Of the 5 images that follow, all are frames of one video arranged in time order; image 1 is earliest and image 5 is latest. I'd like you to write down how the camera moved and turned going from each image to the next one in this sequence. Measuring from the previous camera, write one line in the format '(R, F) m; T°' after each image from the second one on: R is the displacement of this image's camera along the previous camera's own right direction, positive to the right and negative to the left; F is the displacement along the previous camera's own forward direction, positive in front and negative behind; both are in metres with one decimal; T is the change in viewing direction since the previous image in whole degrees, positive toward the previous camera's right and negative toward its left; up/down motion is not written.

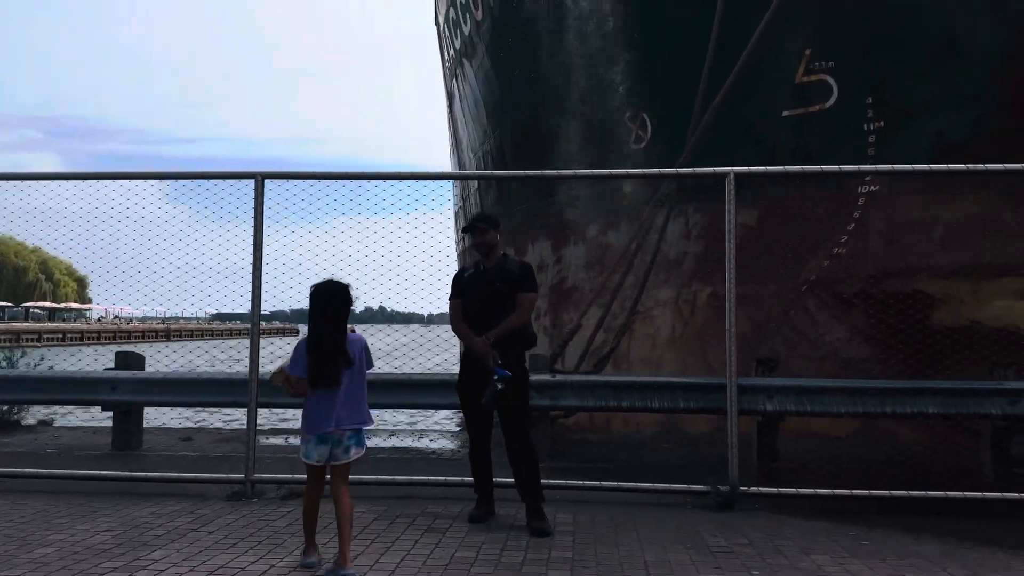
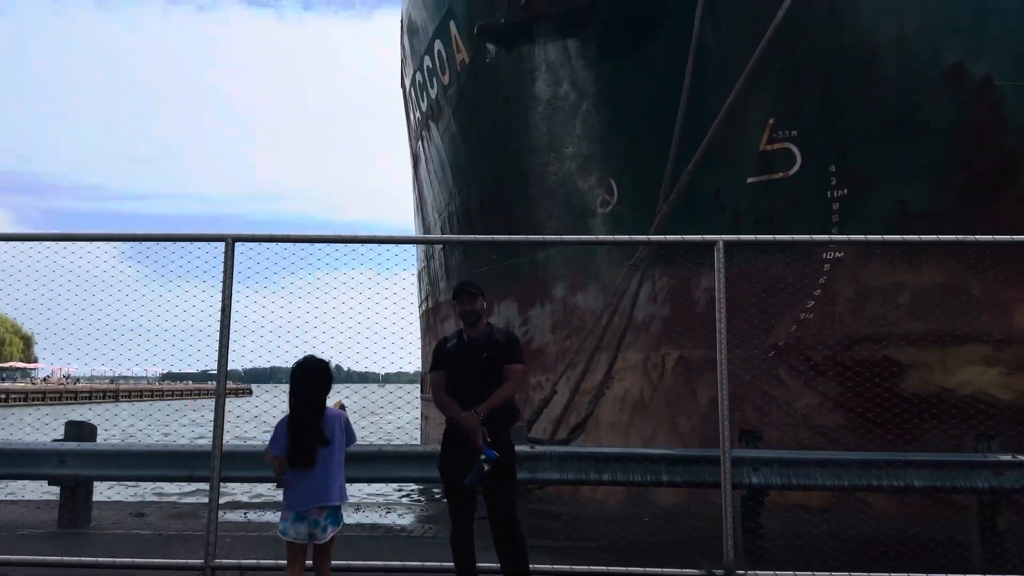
(-0.1, +0.1) m; +3°
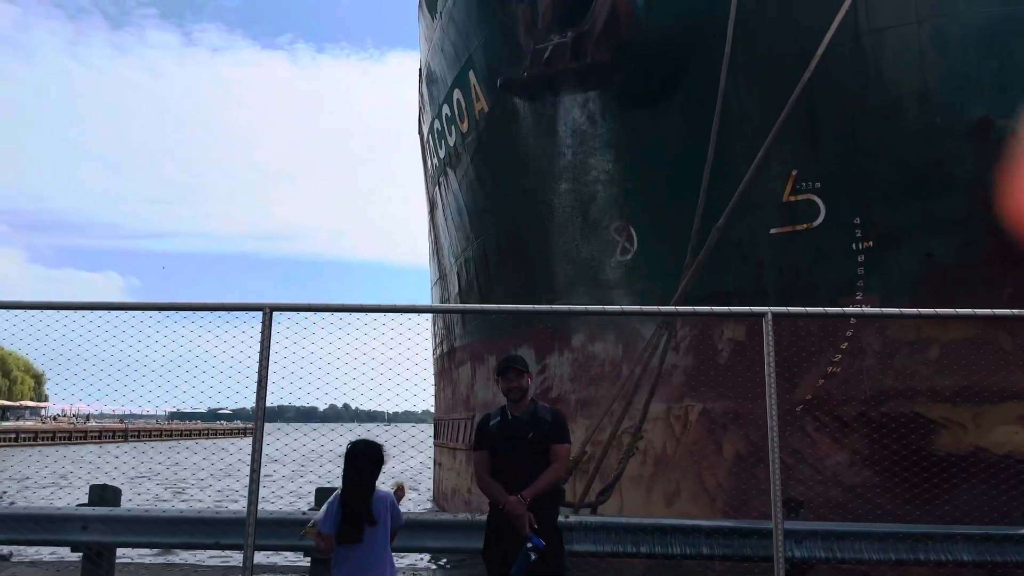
(-0.1, 0.0) m; -1°
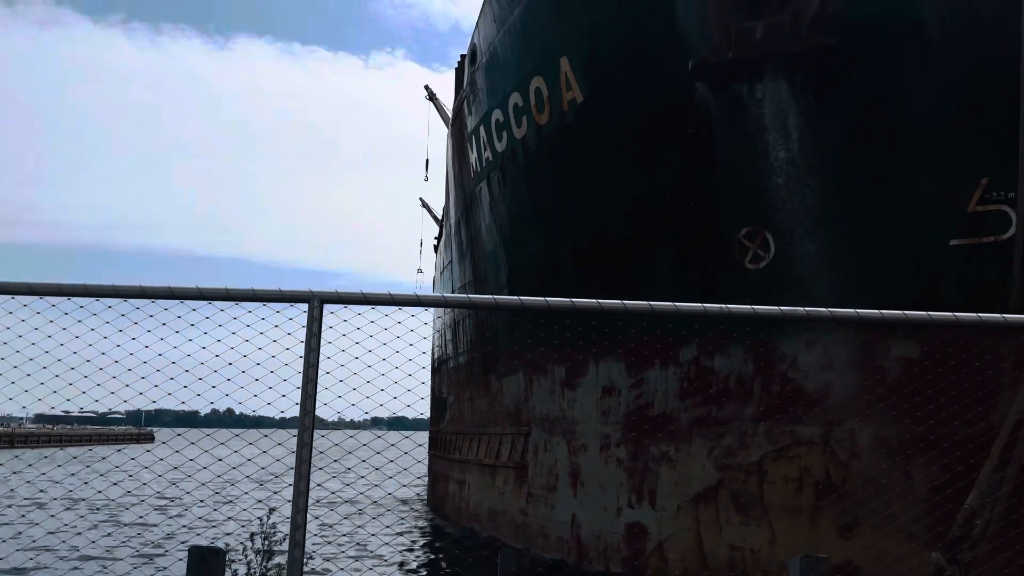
(-1.4, +0.5) m; +1°
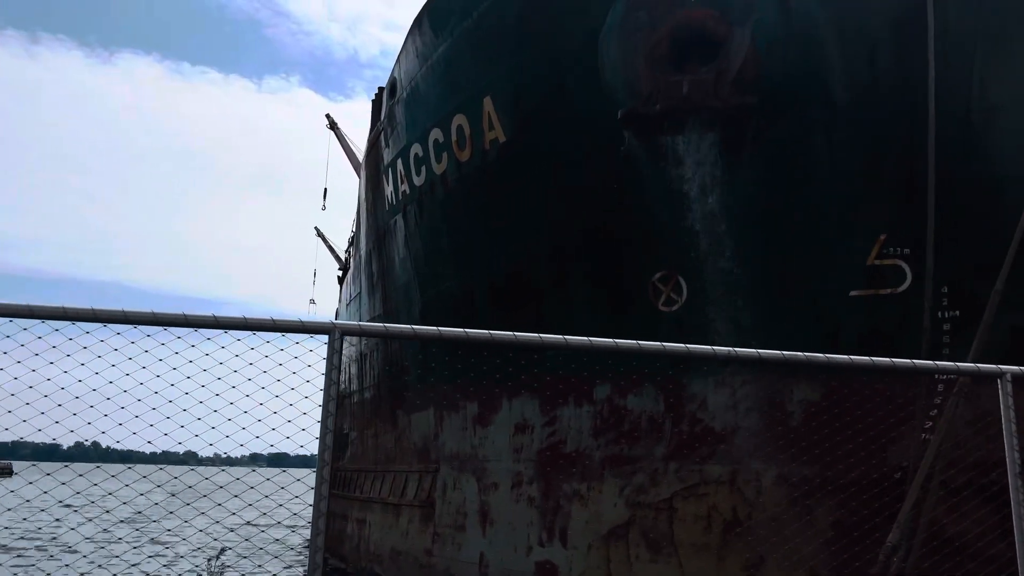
(-0.2, -0.1) m; +6°
